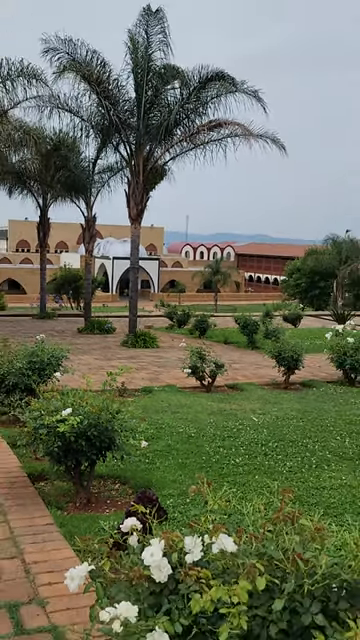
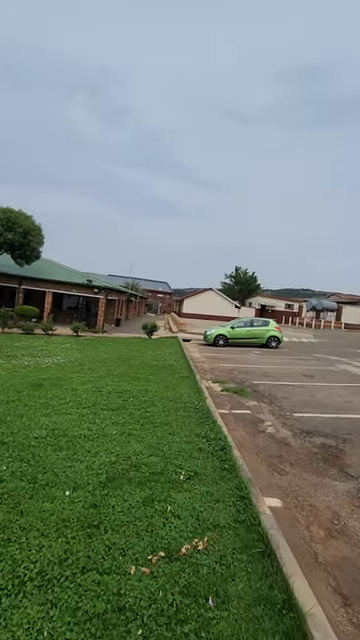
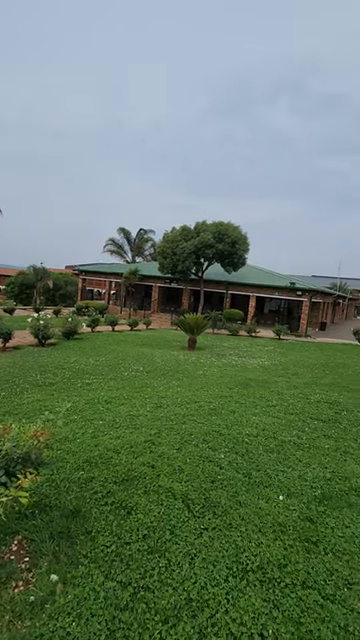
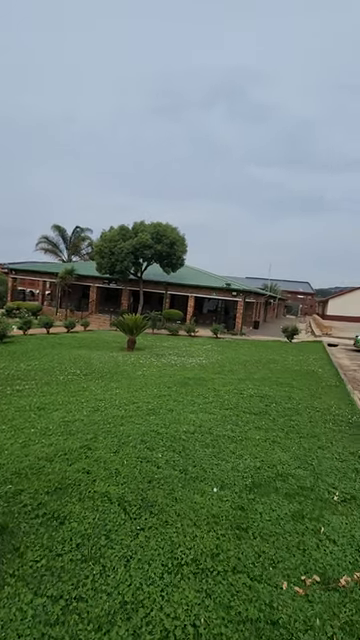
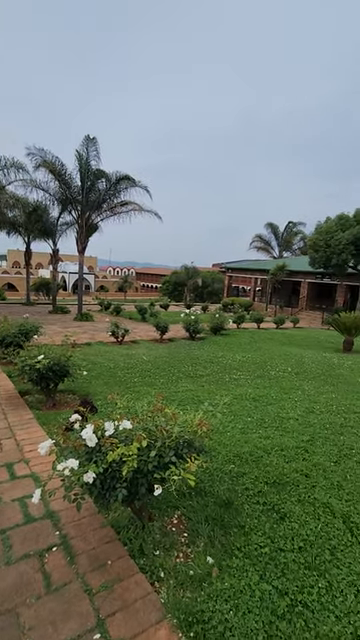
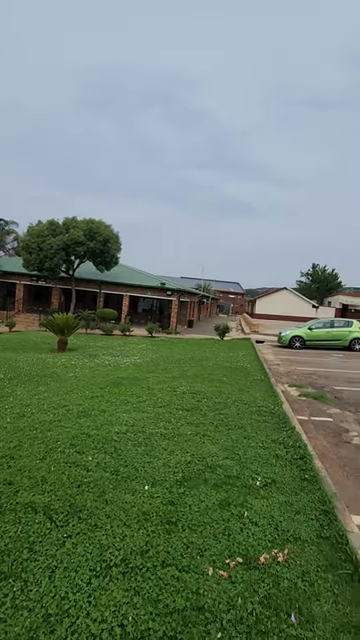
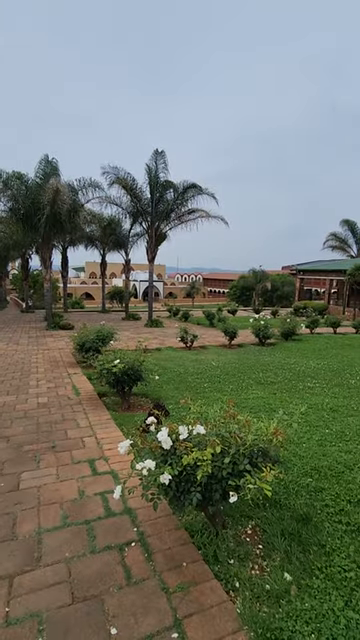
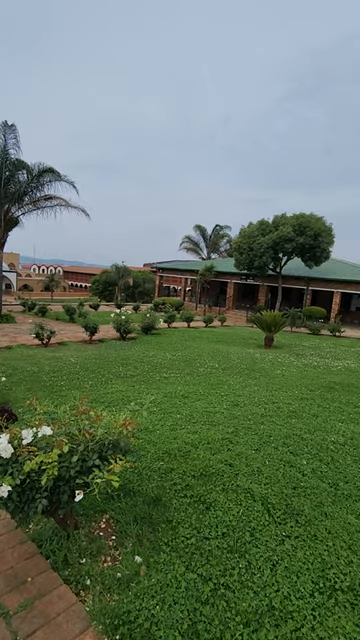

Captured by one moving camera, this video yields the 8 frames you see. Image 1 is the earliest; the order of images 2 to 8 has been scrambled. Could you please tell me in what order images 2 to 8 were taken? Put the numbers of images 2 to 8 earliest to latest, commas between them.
7, 5, 8, 3, 4, 6, 2
